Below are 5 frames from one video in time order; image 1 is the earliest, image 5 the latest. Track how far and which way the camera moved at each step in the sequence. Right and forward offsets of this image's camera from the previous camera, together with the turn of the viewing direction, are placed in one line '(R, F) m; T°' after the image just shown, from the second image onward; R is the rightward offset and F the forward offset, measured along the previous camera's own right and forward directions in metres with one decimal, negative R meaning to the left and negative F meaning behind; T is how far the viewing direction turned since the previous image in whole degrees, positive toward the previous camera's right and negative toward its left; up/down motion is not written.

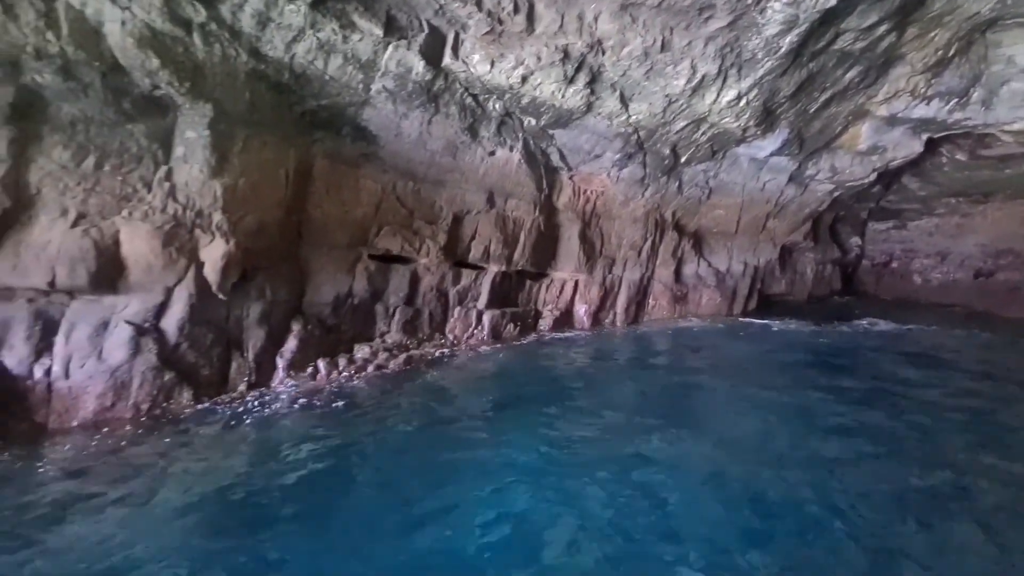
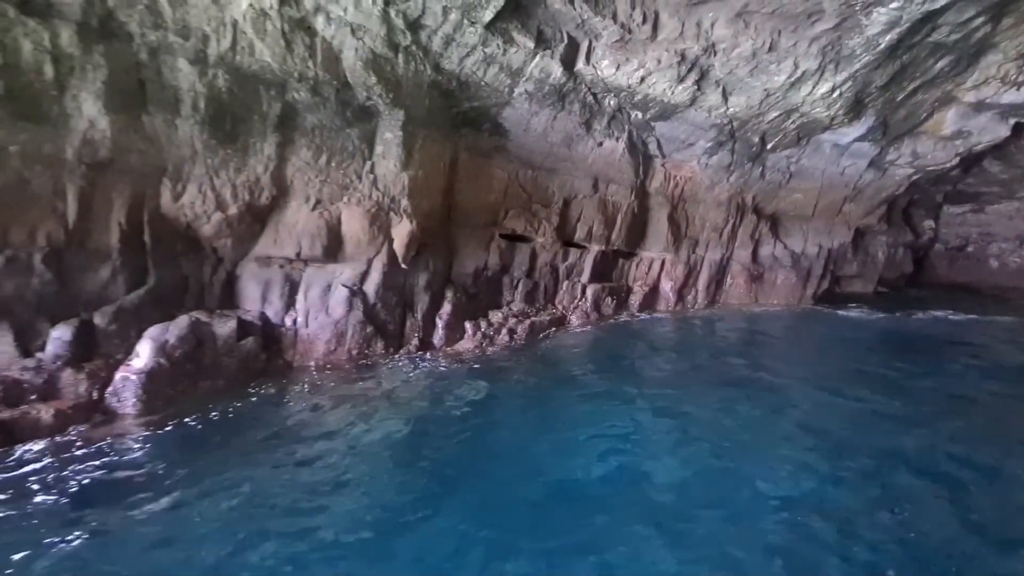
(-1.8, -1.7) m; -4°
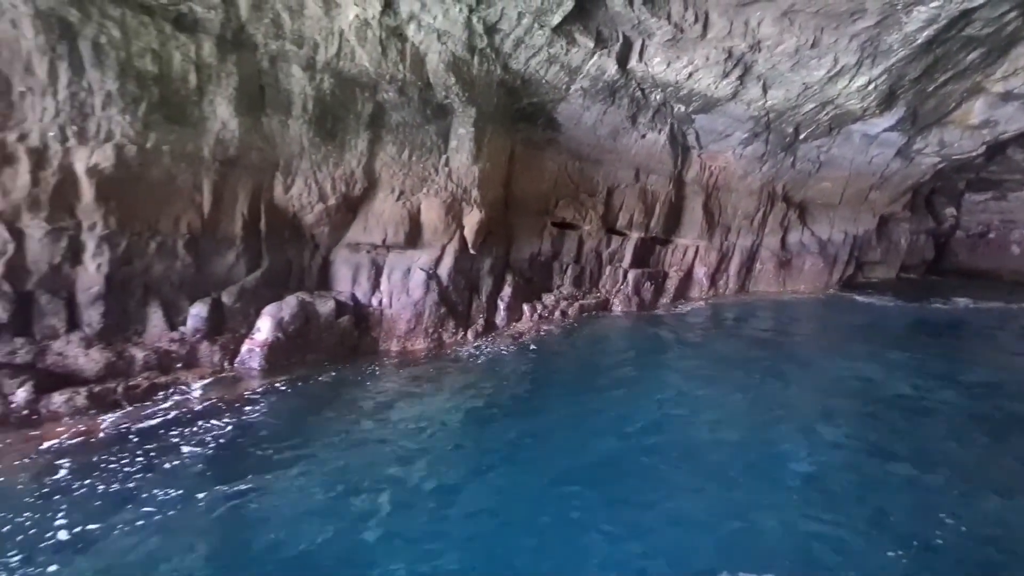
(-1.2, -0.8) m; -1°
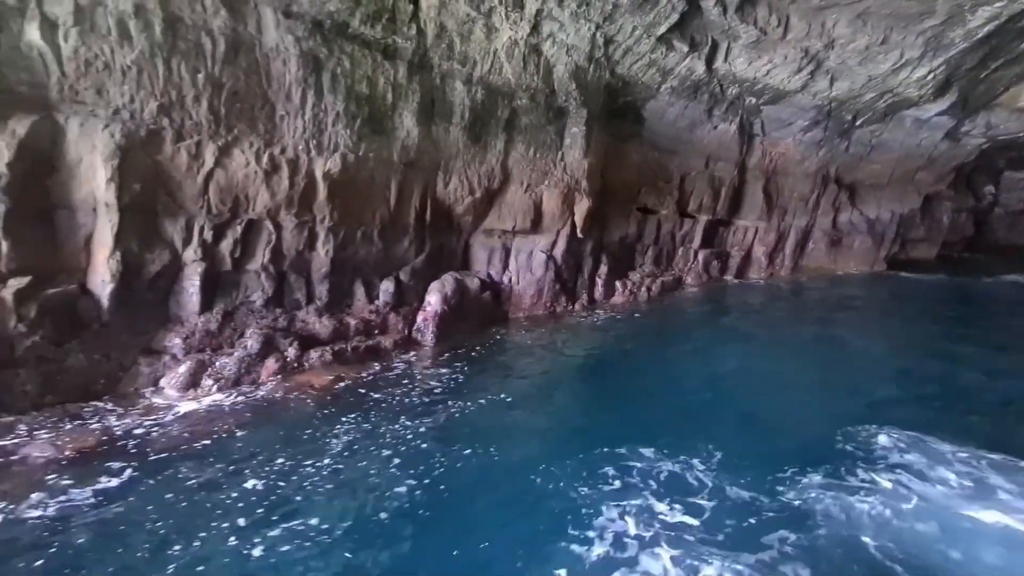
(-2.2, -1.6) m; -1°
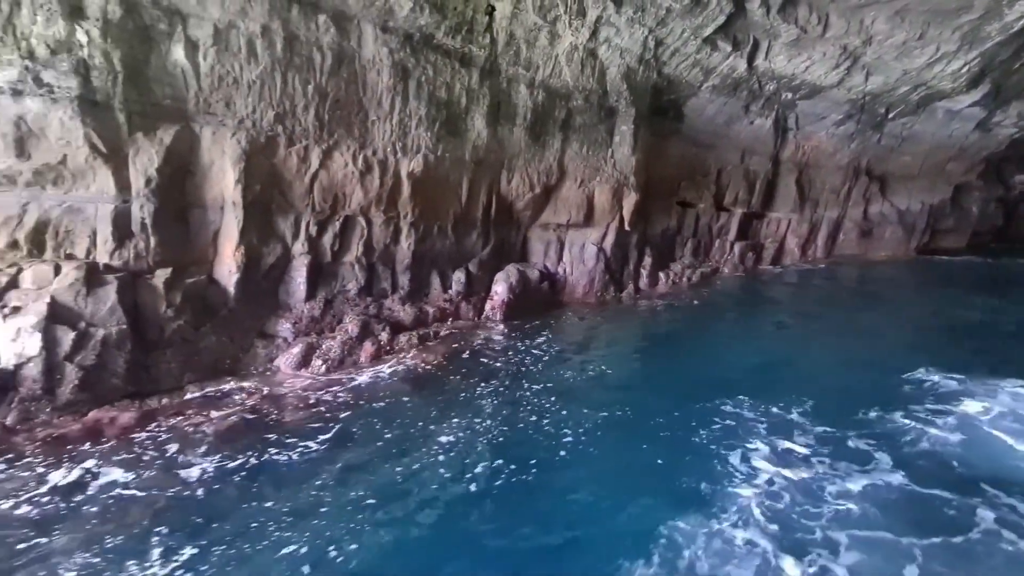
(-1.0, -0.7) m; -1°
